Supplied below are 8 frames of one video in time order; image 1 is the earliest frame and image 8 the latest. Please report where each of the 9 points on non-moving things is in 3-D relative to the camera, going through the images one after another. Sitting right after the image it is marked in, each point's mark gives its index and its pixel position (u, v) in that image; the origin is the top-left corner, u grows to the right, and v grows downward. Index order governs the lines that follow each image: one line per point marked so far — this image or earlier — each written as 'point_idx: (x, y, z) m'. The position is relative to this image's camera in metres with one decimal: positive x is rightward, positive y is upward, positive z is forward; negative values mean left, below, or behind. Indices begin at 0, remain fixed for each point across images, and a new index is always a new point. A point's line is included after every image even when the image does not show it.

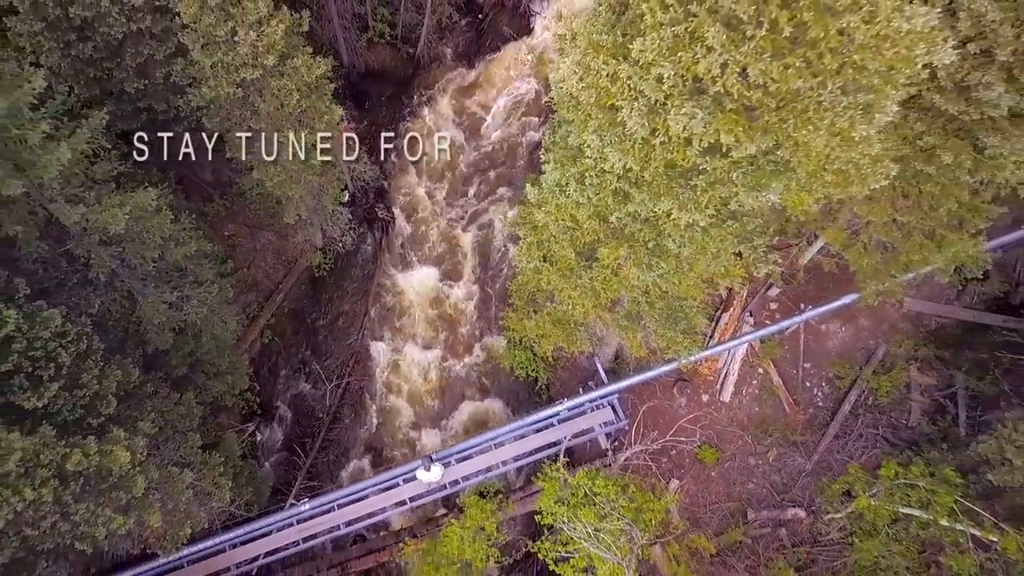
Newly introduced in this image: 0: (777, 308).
0: (+3.5, -0.2, +12.9) m
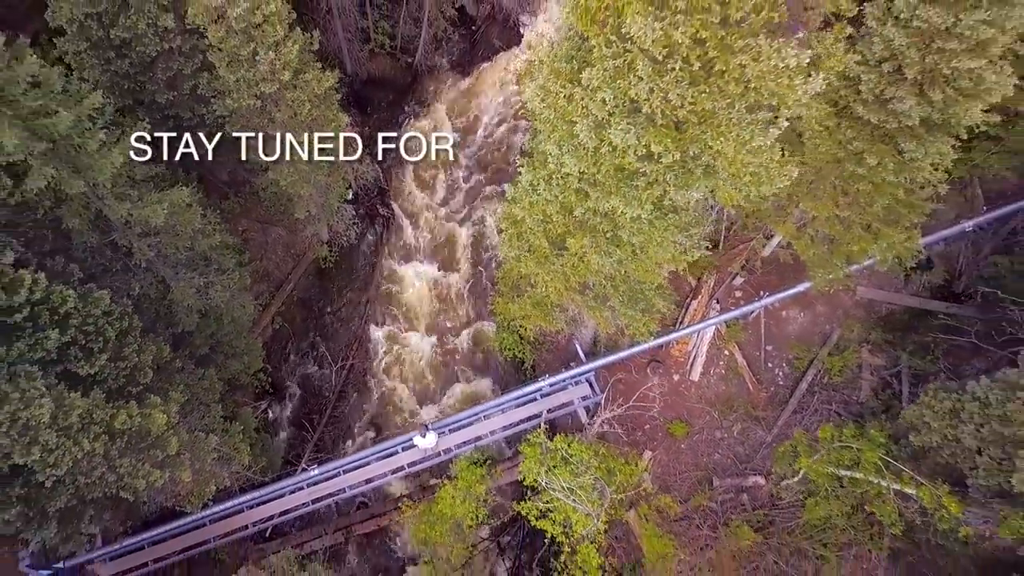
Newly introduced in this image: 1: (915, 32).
0: (+3.4, -0.1, +14.3) m
1: (+3.6, +2.3, +8.7) m
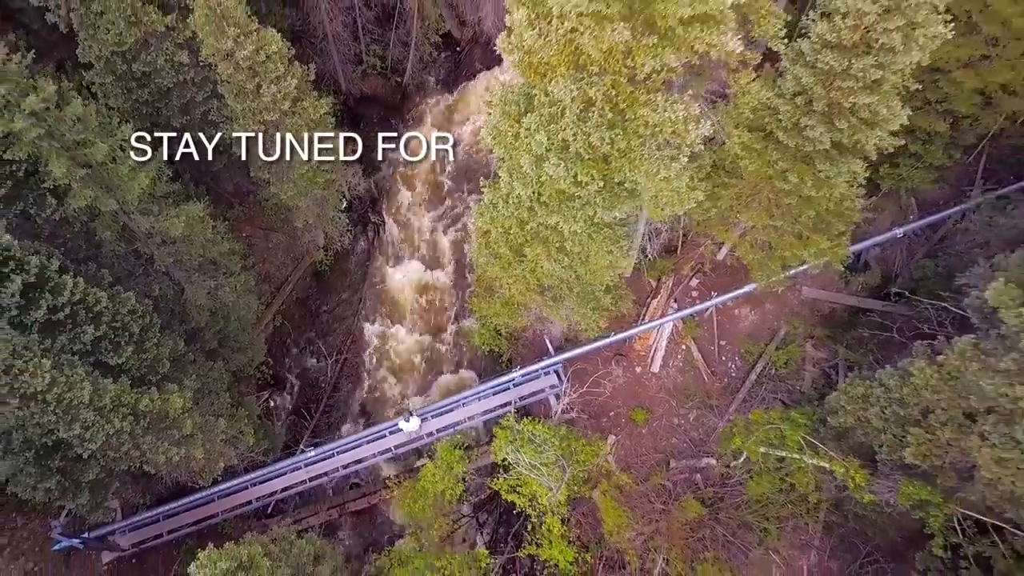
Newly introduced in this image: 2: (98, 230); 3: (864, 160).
0: (+3.0, -0.1, +15.8) m
1: (+3.3, +2.3, +10.2) m
2: (-4.6, +0.6, +10.8) m
3: (+4.0, +1.5, +10.9) m
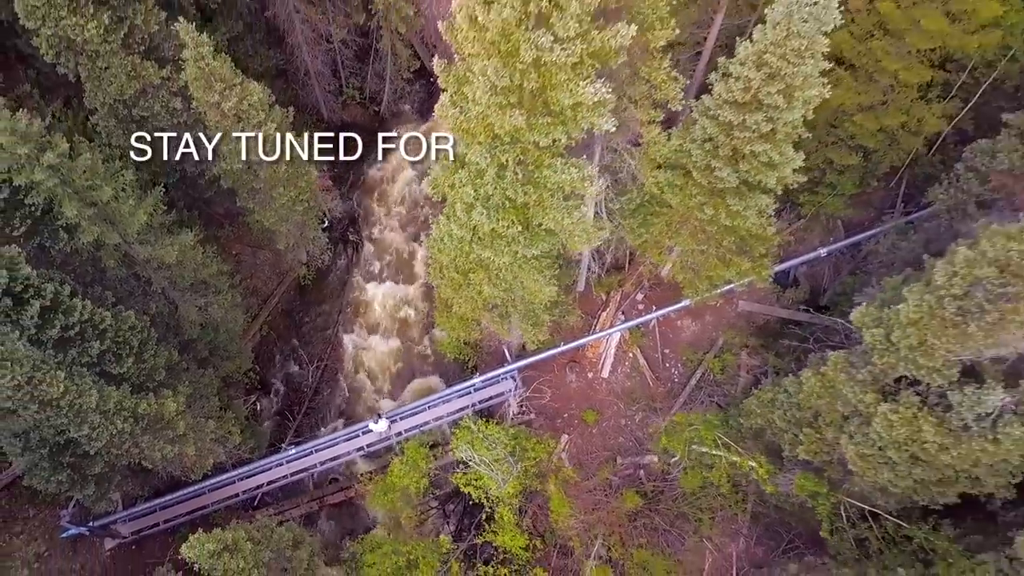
0: (+2.4, -0.3, +17.5) m
1: (+2.6, +2.0, +11.9) m
2: (-5.3, +0.4, +12.5) m
3: (+3.4, +1.2, +12.6) m
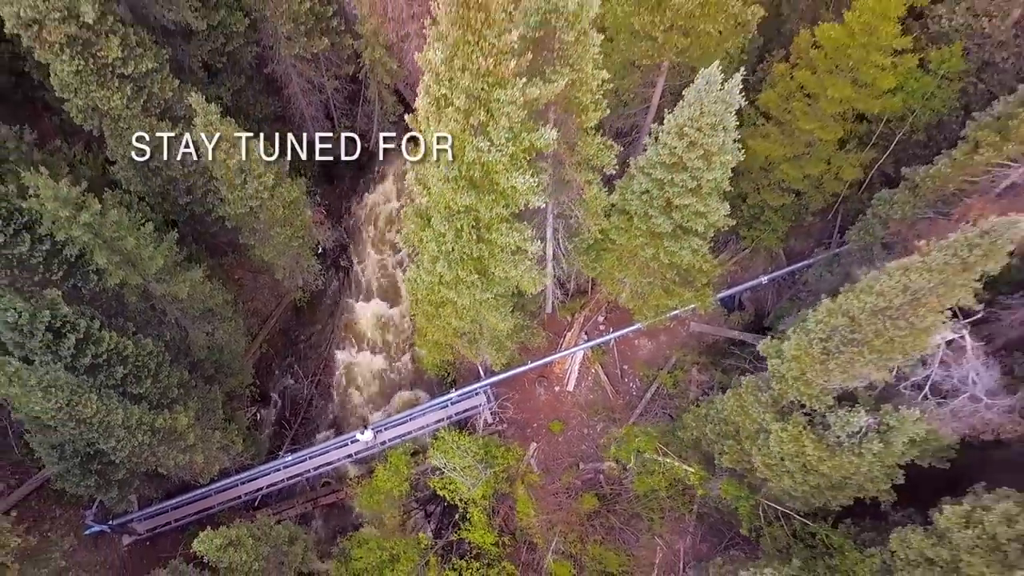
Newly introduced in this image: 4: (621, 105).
0: (+1.8, -0.8, +19.5) m
1: (+2.1, +1.6, +13.9) m
2: (-5.8, -0.1, +14.5) m
3: (+2.8, +0.7, +14.6) m
4: (+1.9, +3.1, +16.4) m
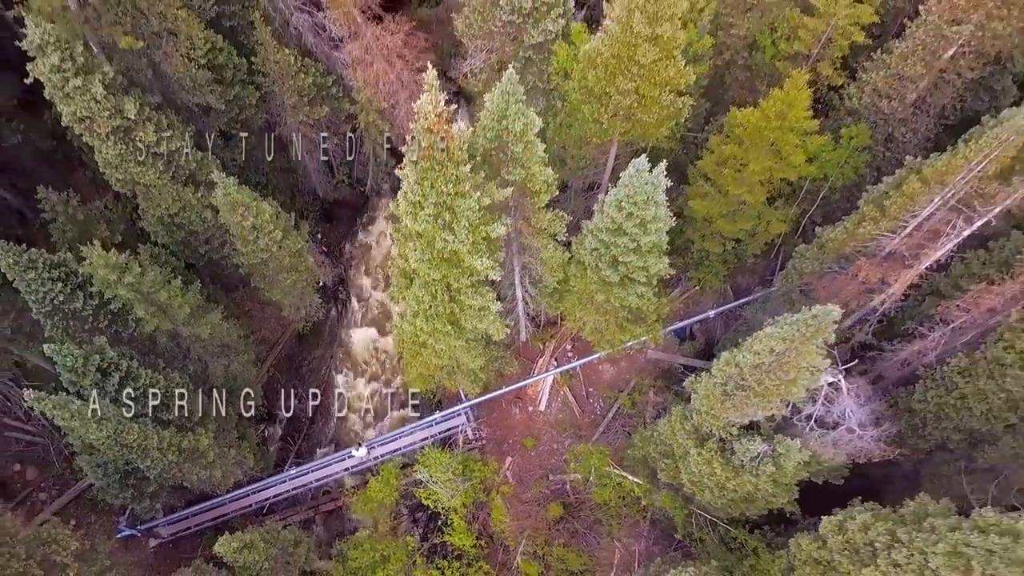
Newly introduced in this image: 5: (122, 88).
0: (+1.3, -1.5, +22.1) m
1: (+1.6, +0.8, +16.5) m
2: (-6.3, -0.8, +17.1) m
3: (+2.3, 0.0, +17.2) m
4: (+1.4, +2.4, +19.0) m
5: (-6.2, +3.2, +15.3) m
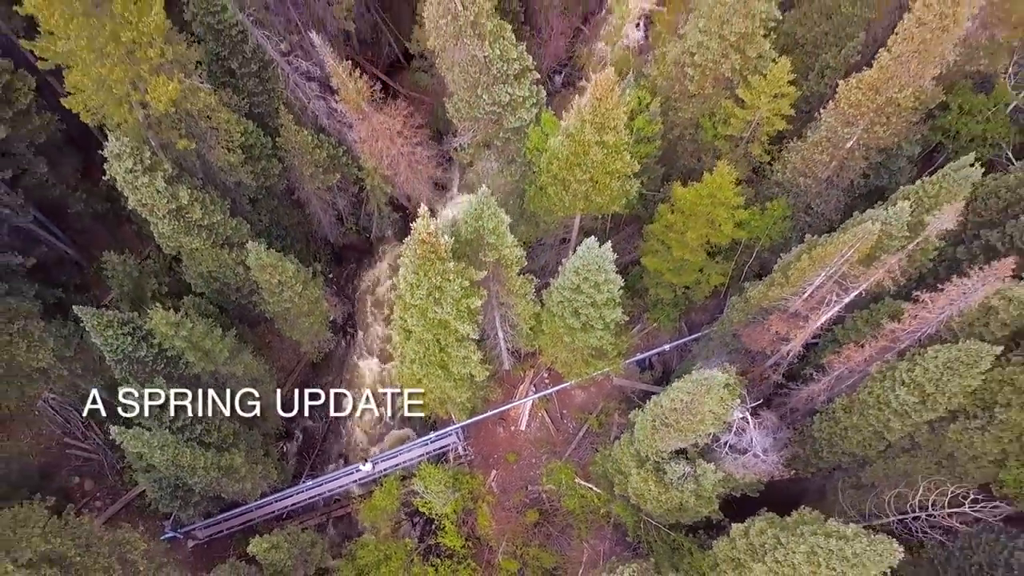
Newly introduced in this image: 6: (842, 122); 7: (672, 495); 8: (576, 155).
0: (+0.9, -2.5, +25.8) m
1: (+1.2, -0.1, +20.1) m
2: (-6.7, -1.8, +20.7) m
3: (+1.9, -1.0, +20.8) m
4: (+0.9, +1.4, +22.6) m
5: (-6.6, +2.2, +18.9) m
6: (+6.4, +3.2, +18.6) m
7: (+2.9, -3.7, +17.4) m
8: (+1.3, +2.6, +18.6) m
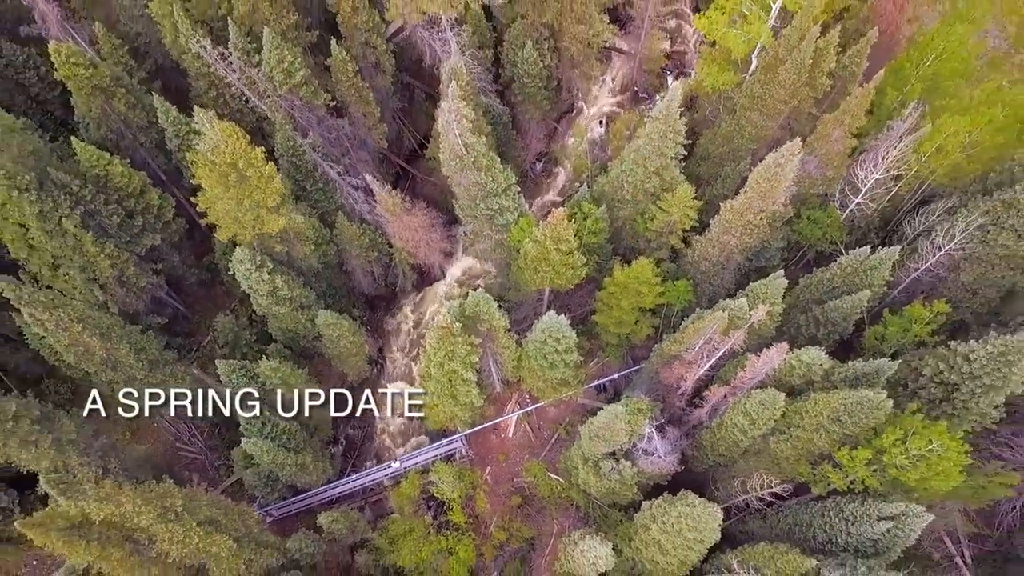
0: (+0.6, -4.1, +34.7) m
1: (+0.8, -1.7, +29.1) m
2: (-7.1, -3.4, +29.7) m
3: (+1.6, -2.6, +29.8) m
4: (+0.6, -0.2, +31.6) m
5: (-6.9, +0.6, +27.9) m
6: (+6.0, +1.6, +27.5) m
7: (+2.5, -5.3, +26.3) m
8: (+0.9, +1.0, +27.6) m
